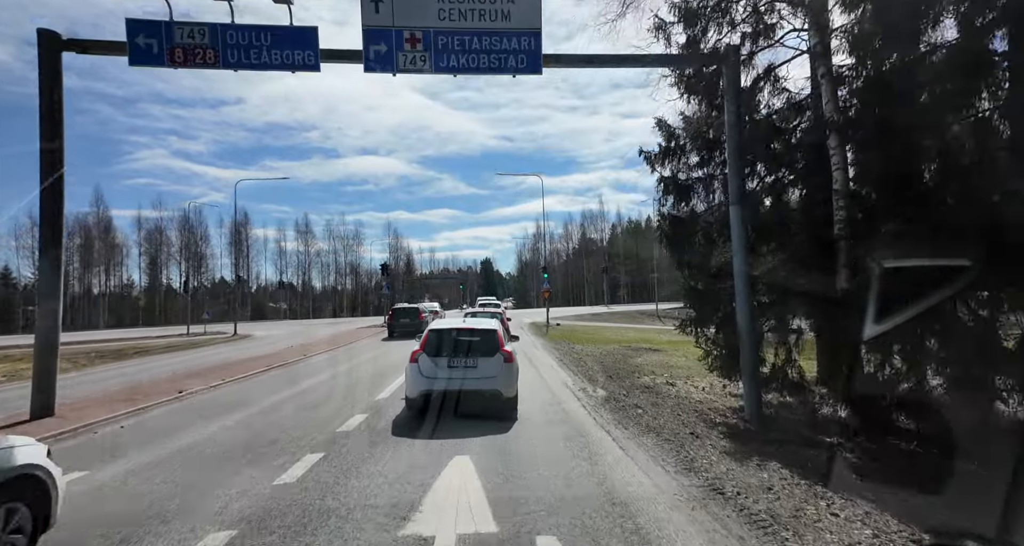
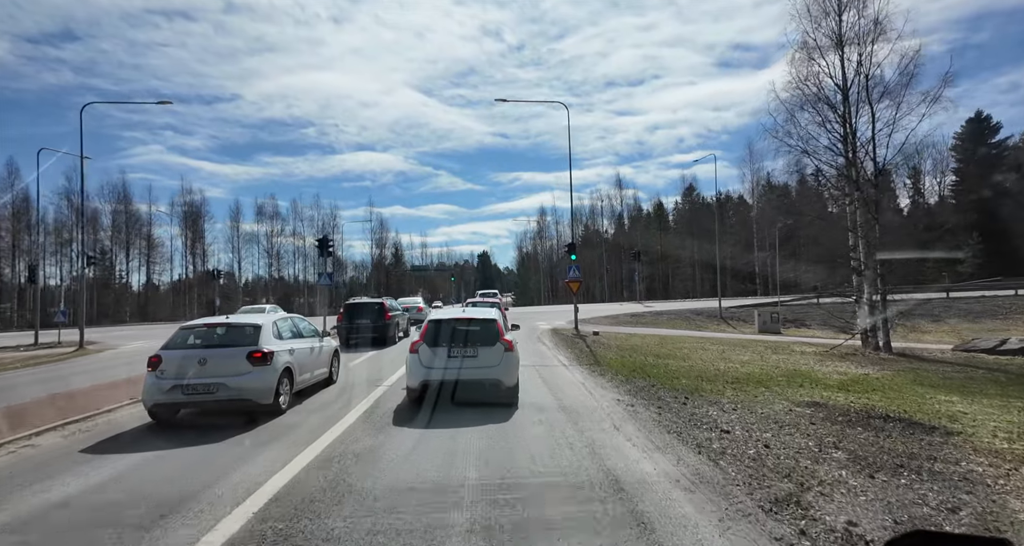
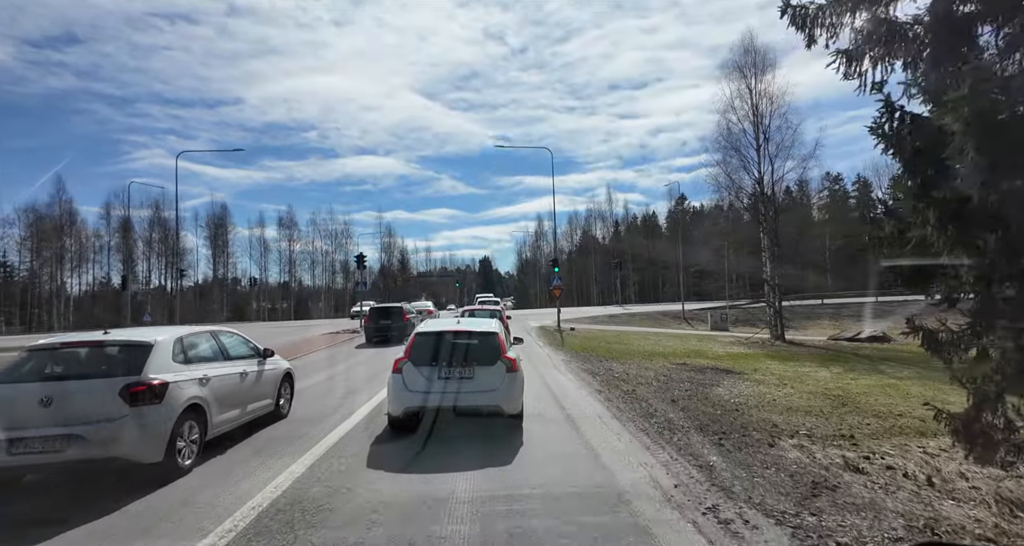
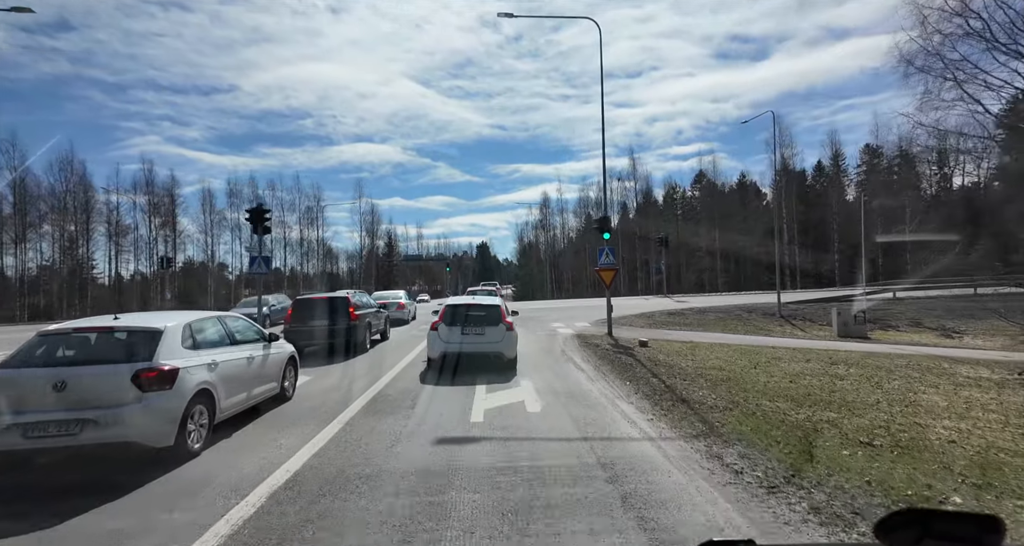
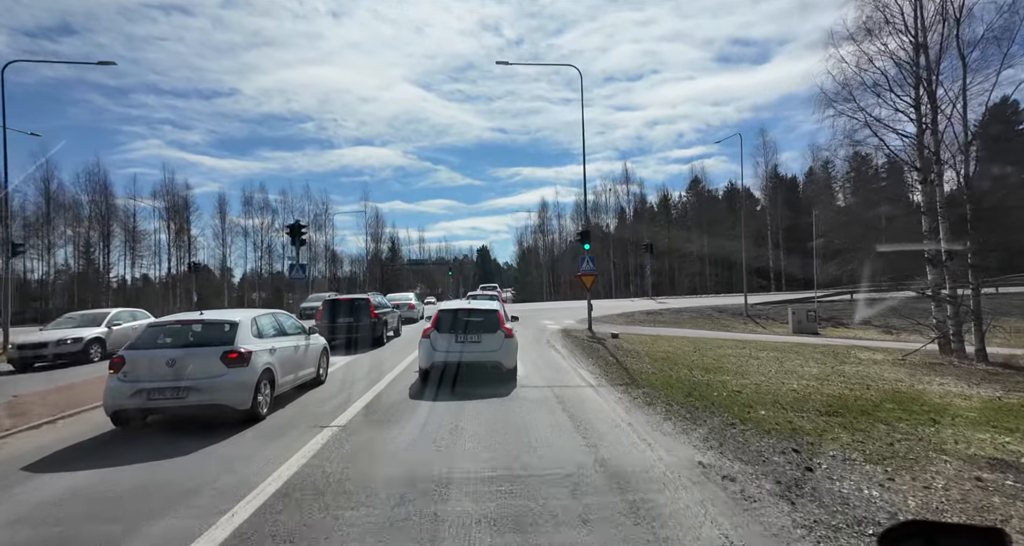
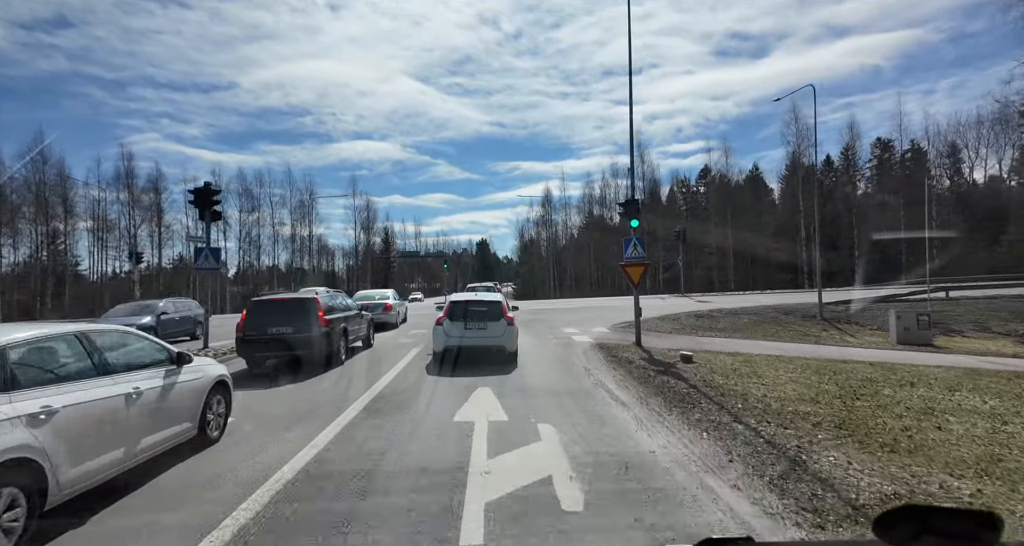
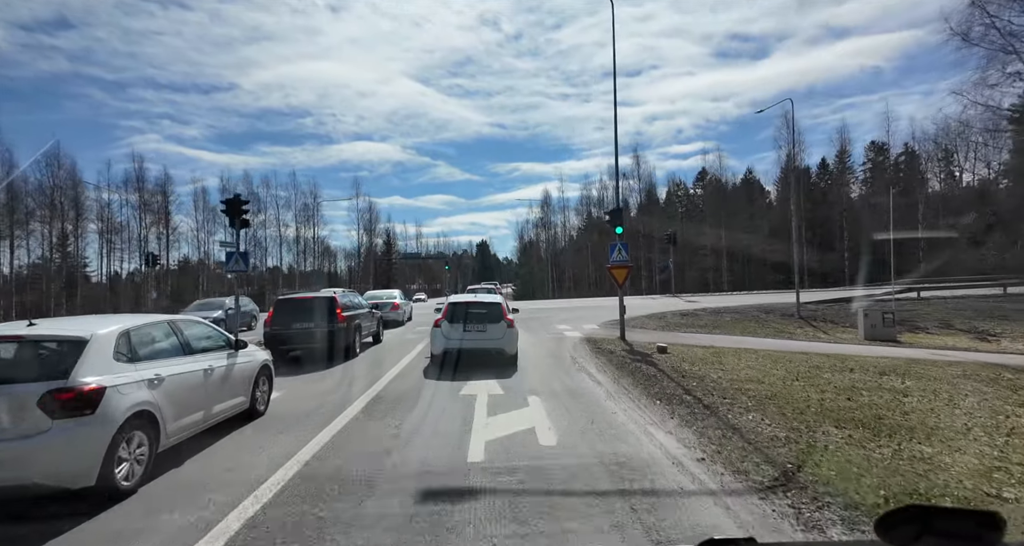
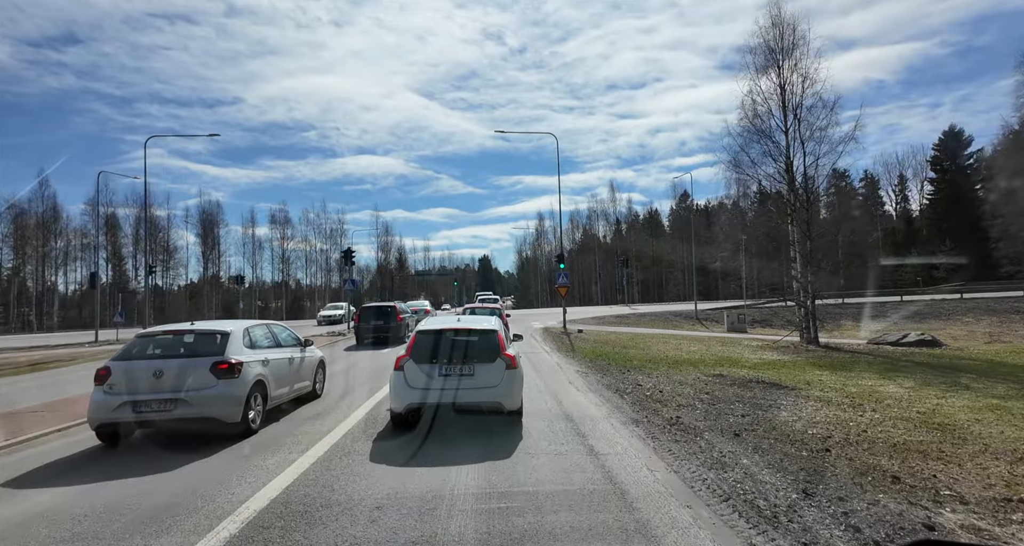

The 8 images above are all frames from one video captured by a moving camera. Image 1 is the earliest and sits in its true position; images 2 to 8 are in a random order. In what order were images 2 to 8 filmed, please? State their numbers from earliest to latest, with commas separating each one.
3, 8, 2, 5, 4, 7, 6
